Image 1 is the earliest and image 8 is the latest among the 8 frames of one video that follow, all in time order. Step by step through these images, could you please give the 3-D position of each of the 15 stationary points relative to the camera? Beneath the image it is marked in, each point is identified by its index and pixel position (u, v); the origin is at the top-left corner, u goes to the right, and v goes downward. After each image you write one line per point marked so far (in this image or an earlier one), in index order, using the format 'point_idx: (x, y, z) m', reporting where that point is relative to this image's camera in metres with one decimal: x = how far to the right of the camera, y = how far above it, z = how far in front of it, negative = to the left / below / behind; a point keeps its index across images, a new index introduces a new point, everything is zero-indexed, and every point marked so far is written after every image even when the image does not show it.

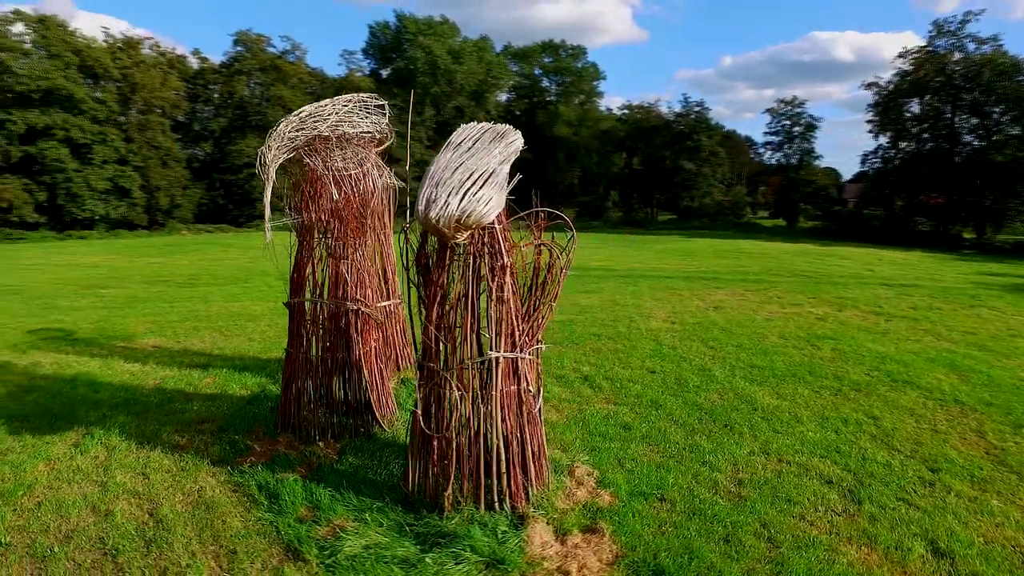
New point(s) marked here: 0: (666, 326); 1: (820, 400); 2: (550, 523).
0: (+2.5, -0.6, +9.7) m
1: (+3.0, -1.1, +6.0) m
2: (+0.2, -1.3, +3.4) m
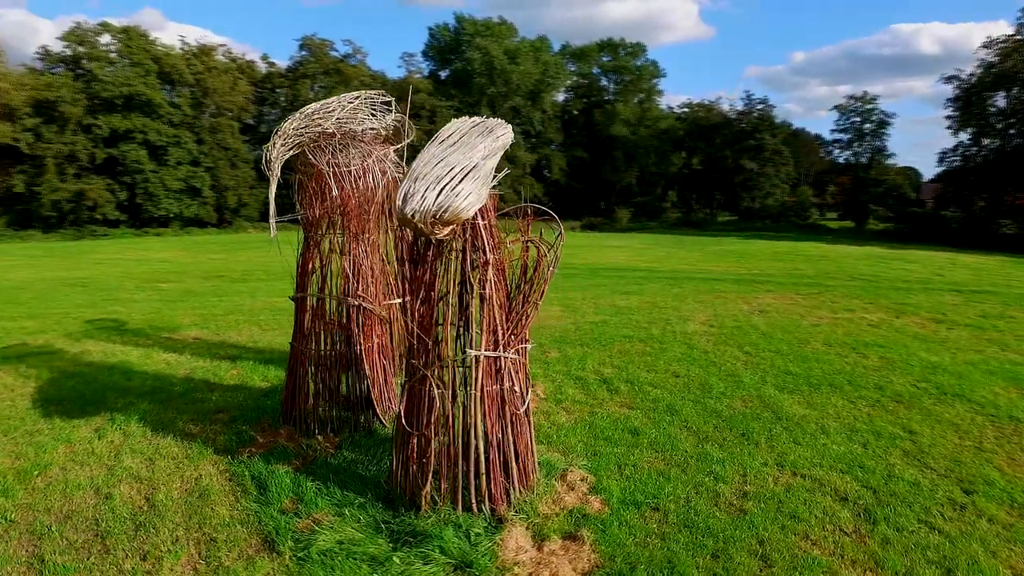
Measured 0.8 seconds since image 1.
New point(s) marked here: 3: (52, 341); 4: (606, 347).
0: (+2.9, -0.6, +9.4) m
1: (+3.2, -1.1, +5.7) m
2: (+0.1, -1.3, +3.3) m
3: (-6.1, -0.7, +8.1) m
4: (+1.2, -0.8, +8.0) m
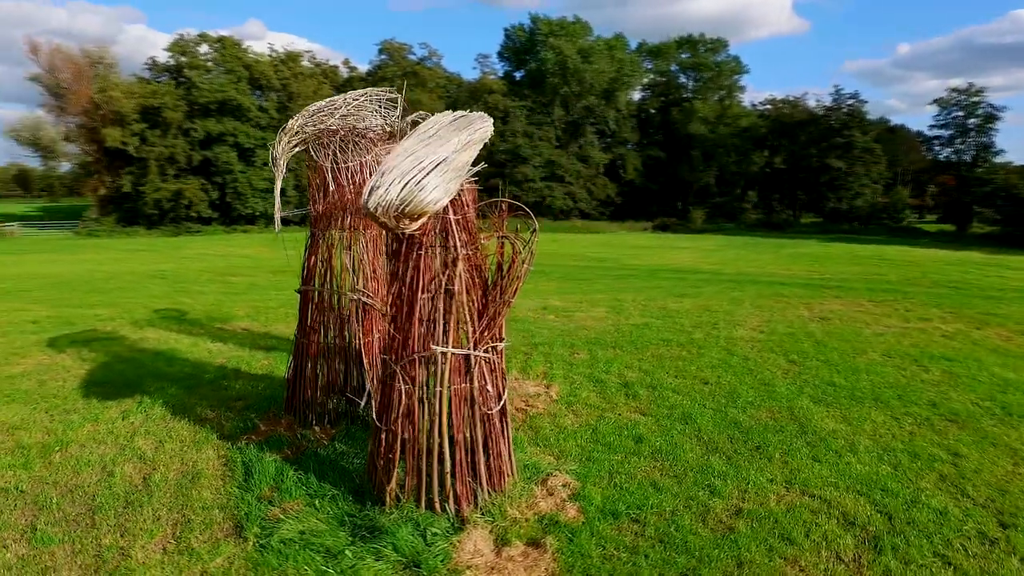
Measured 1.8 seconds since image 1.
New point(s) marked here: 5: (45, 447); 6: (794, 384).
0: (+3.5, -0.7, +8.9) m
1: (+3.2, -1.2, +5.2) m
2: (-0.1, -1.3, +3.2) m
3: (-5.6, -0.6, +8.8) m
4: (+1.6, -0.8, +7.7) m
5: (-3.3, -1.1, +4.3) m
6: (+2.9, -1.0, +6.4) m
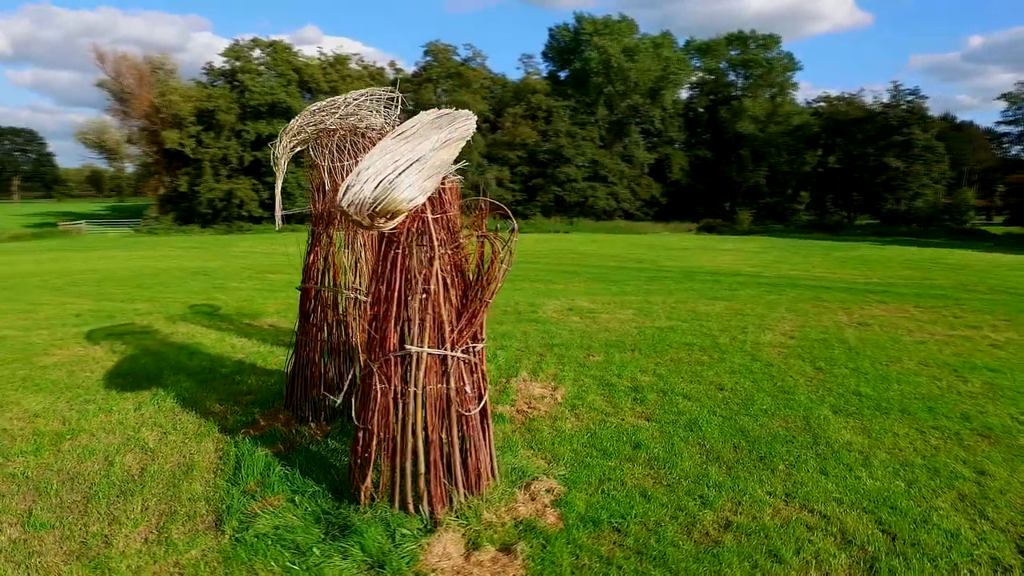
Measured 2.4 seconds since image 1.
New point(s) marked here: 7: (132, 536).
0: (+3.8, -0.7, +8.6) m
1: (+3.2, -1.2, +4.9) m
2: (-0.2, -1.3, +3.2) m
3: (-5.3, -0.5, +9.1) m
4: (+1.8, -0.8, +7.5) m
5: (-3.4, -1.1, +4.5) m
6: (+3.0, -1.0, +6.1) m
7: (-2.0, -1.3, +3.2) m
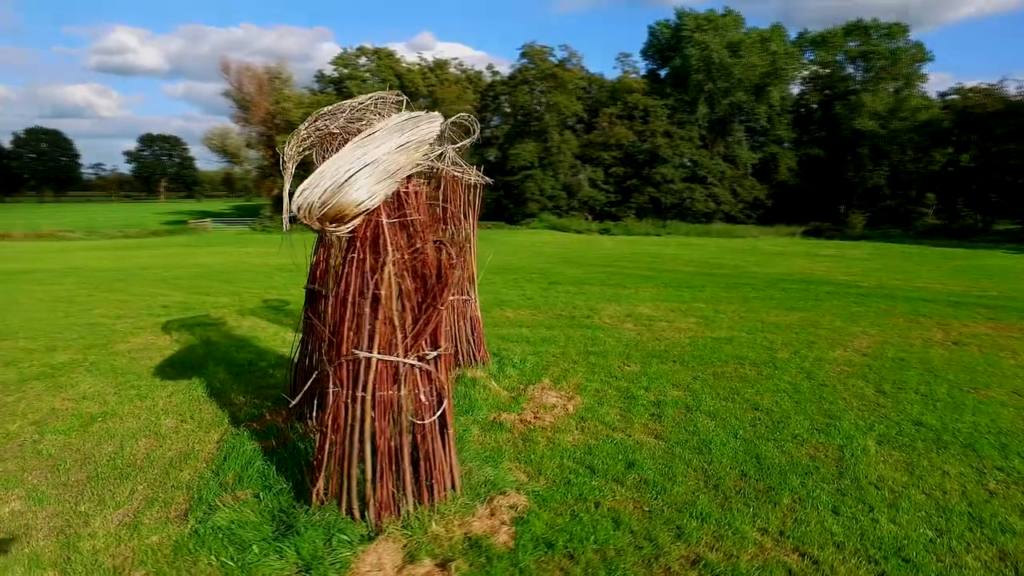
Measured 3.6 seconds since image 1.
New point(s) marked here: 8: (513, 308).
0: (+4.3, -0.9, +7.8) m
1: (+3.2, -1.4, +4.2) m
2: (-0.5, -1.3, +3.1) m
3: (-4.6, -0.4, +9.8) m
4: (+2.2, -0.9, +7.1) m
5: (-3.4, -1.0, +4.9) m
6: (+3.2, -1.2, +5.5) m
7: (-2.3, -1.3, +3.4) m
8: (0.0, -0.3, +11.0) m
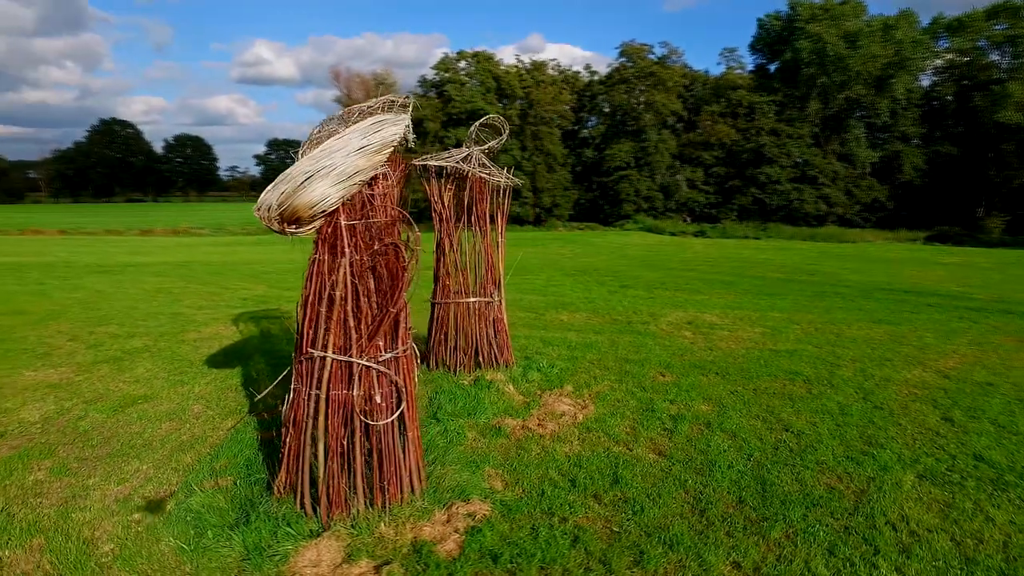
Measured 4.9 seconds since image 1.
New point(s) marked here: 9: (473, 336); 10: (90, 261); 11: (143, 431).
0: (+4.7, -1.0, +7.0) m
1: (+3.0, -1.5, +3.6) m
2: (-0.8, -1.3, +3.1) m
3: (-3.7, -0.4, +10.4) m
4: (+2.5, -1.0, +6.6) m
5: (-3.3, -1.0, +5.4) m
6: (+3.2, -1.3, +4.9) m
7: (-2.5, -1.3, +3.8) m
8: (+1.0, -0.4, +10.9) m
9: (-0.4, -0.5, +6.2) m
10: (-13.0, +0.9, +19.0) m
11: (-2.8, -1.1, +4.7) m
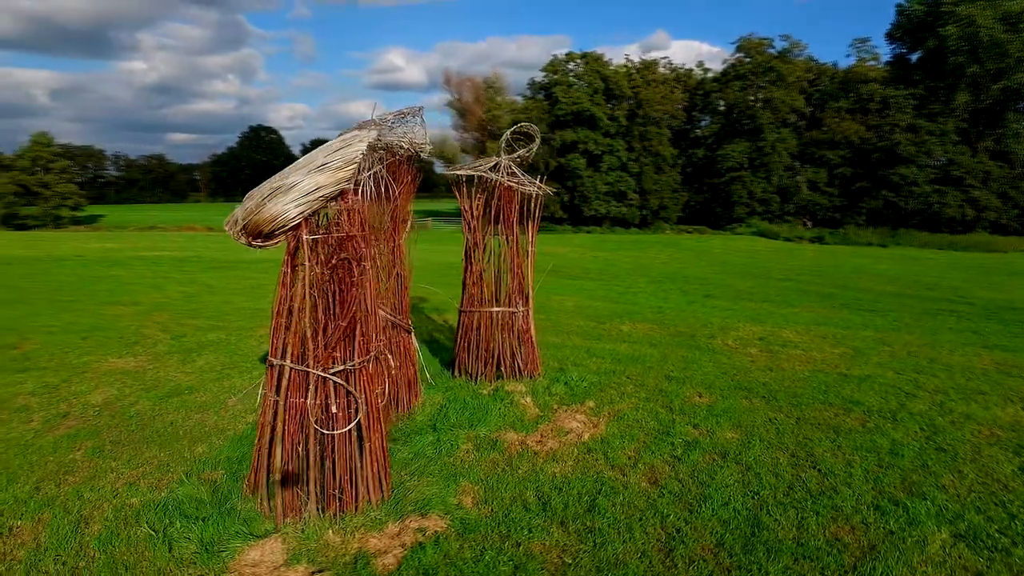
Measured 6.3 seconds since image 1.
0: (+5.0, -1.3, +6.0) m
1: (+2.7, -1.7, +3.1) m
2: (-1.1, -1.4, +3.2) m
3: (-2.6, -0.4, +10.9) m
4: (+2.8, -1.2, +6.1) m
5: (-3.2, -1.0, +5.9) m
6: (+3.1, -1.5, +4.2) m
7: (-2.7, -1.3, +4.2) m
8: (+2.1, -0.6, +10.5) m
9: (-0.2, -0.6, +6.2) m
10: (-10.2, +1.1, +21.1) m
11: (-2.8, -1.1, +5.2) m
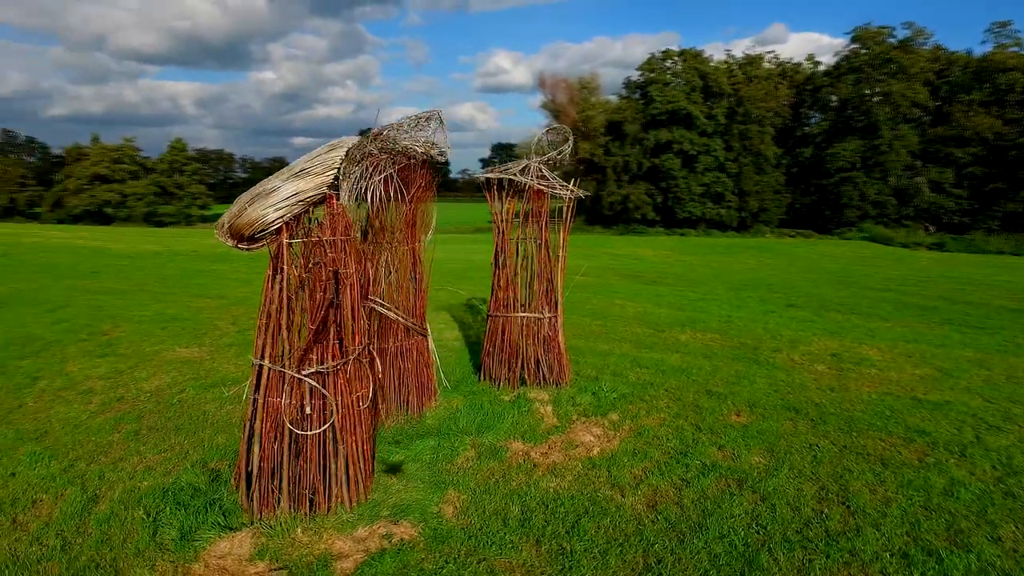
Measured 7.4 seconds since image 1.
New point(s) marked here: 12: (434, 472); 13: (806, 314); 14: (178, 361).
0: (+5.2, -1.5, +5.1) m
1: (+2.4, -1.8, +2.5) m
2: (-1.4, -1.4, +3.3) m
3: (-1.6, -0.4, +11.2) m
4: (+3.0, -1.3, +5.5) m
5: (-2.9, -1.0, +6.3) m
6: (+3.0, -1.6, +3.6) m
7: (-2.7, -1.3, +4.5) m
8: (+3.0, -0.7, +10.0) m
9: (+0.1, -0.6, +6.1) m
10: (-7.4, +1.3, +22.4) m
11: (-2.7, -1.1, +5.5) m
12: (-0.5, -1.3, +4.3) m
13: (+5.9, -0.5, +12.3) m
14: (-3.9, -0.8, +7.2) m
